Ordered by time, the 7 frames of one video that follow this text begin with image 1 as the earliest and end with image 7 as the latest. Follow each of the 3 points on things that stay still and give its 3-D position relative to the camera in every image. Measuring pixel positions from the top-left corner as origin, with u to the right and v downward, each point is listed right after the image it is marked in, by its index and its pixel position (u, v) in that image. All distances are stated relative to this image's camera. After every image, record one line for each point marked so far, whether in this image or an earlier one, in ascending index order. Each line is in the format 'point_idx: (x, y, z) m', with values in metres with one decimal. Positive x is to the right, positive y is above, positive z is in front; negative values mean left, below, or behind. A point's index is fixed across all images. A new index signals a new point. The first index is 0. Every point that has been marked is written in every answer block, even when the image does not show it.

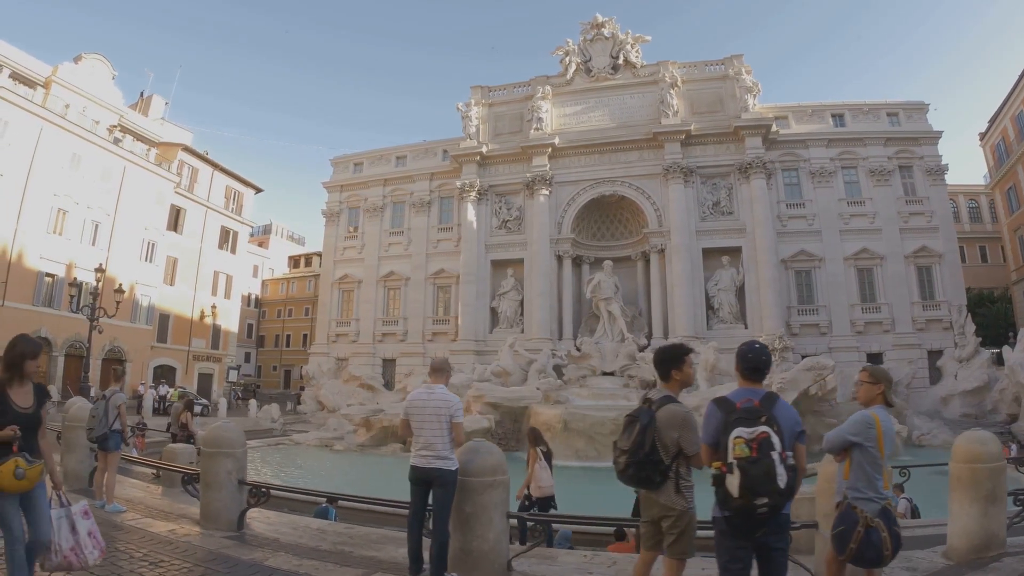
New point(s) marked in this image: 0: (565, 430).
0: (+1.7, -4.4, +17.4) m
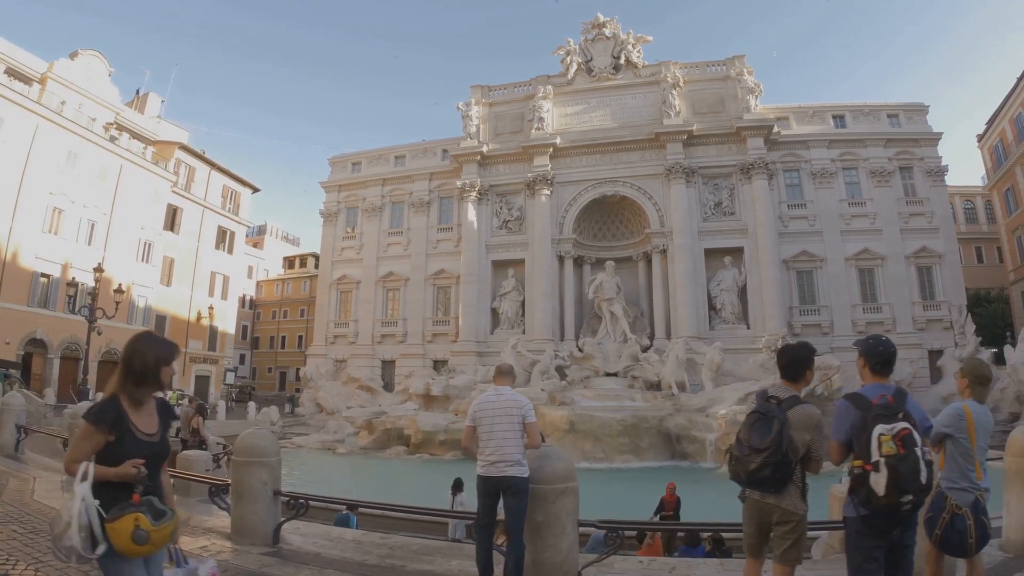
0: (+1.9, -4.4, +17.2) m
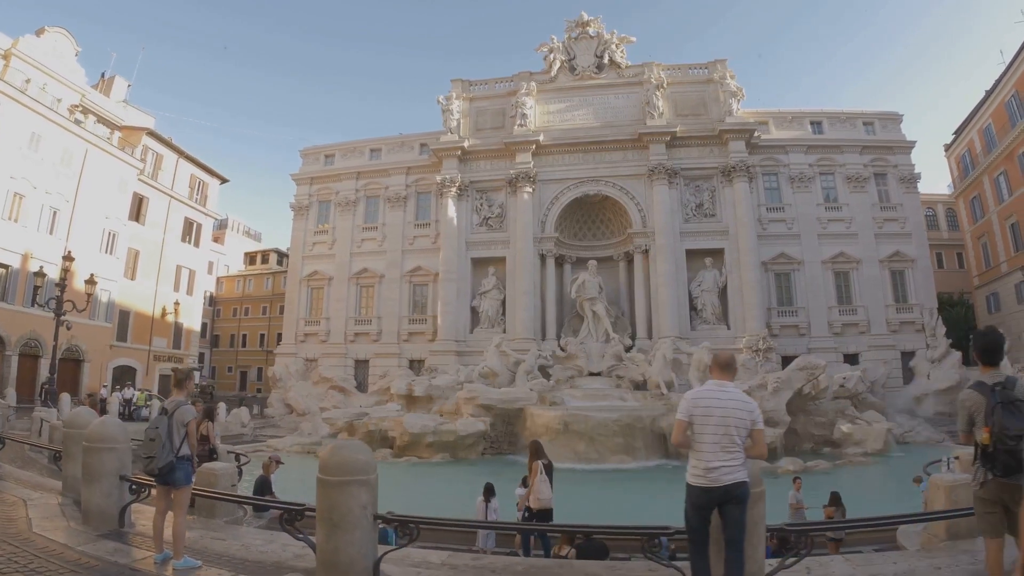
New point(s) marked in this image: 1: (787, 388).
0: (+1.6, -4.3, +16.9) m
1: (+8.6, -3.1, +17.5) m
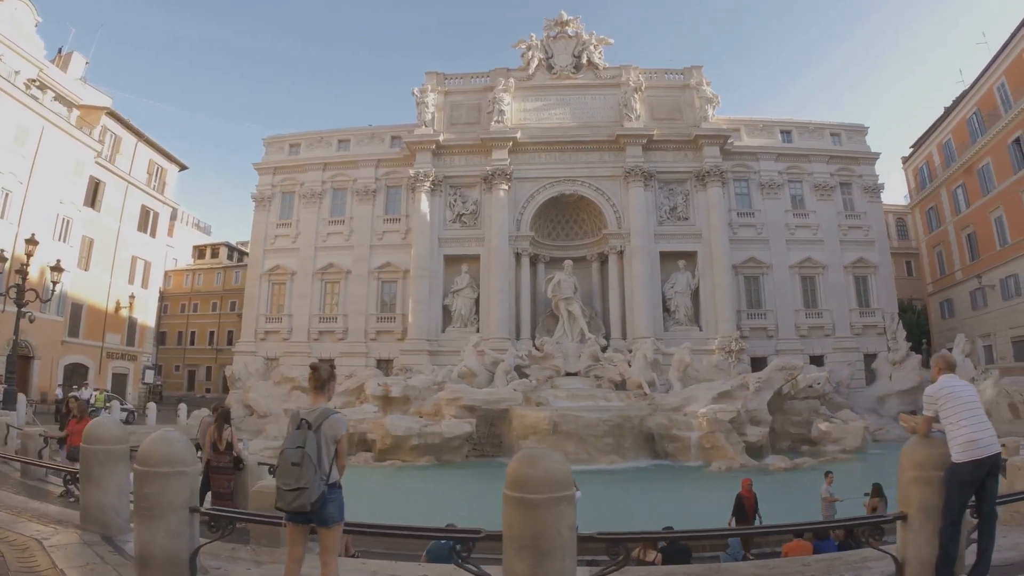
0: (+1.3, -4.3, +16.6) m
1: (+8.2, -3.2, +17.9) m
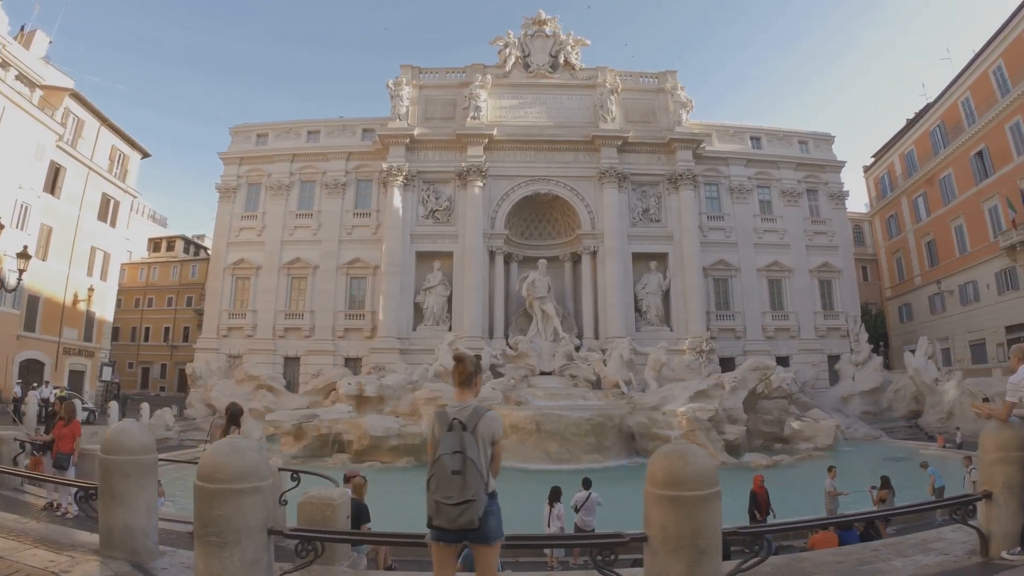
0: (+0.8, -4.2, +16.5) m
1: (+7.6, -3.3, +18.3) m
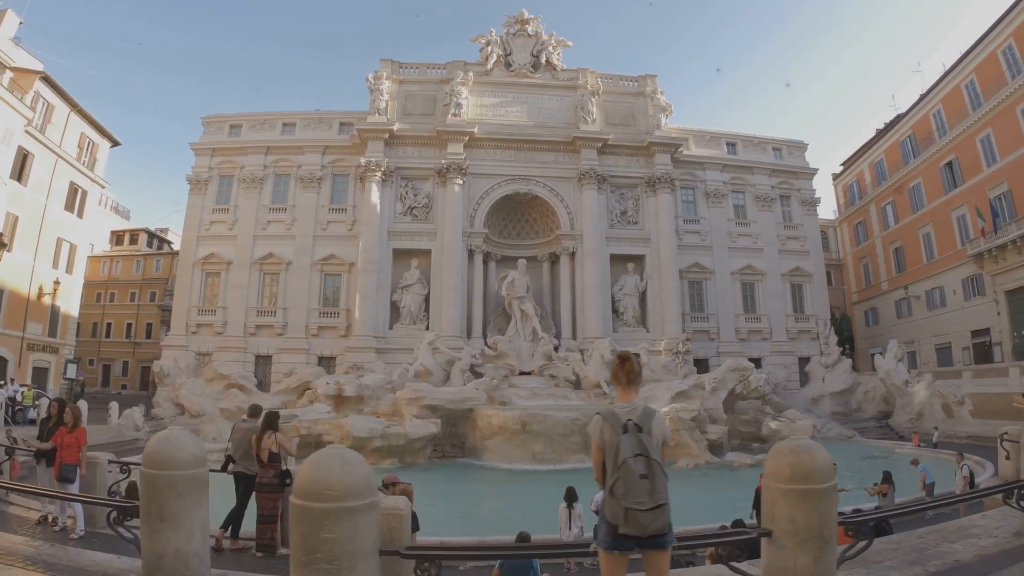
0: (+0.3, -4.2, +16.5) m
1: (+7.0, -3.4, +18.7) m
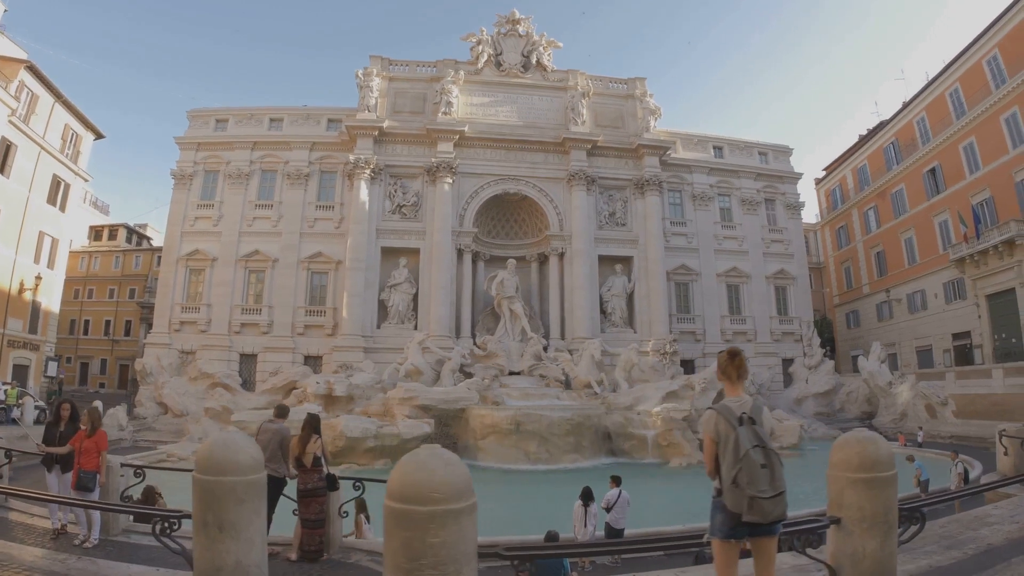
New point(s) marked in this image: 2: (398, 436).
0: (+0.2, -4.3, +16.5) m
1: (+6.8, -3.4, +19.0) m
2: (-3.3, -4.3, +16.1) m
